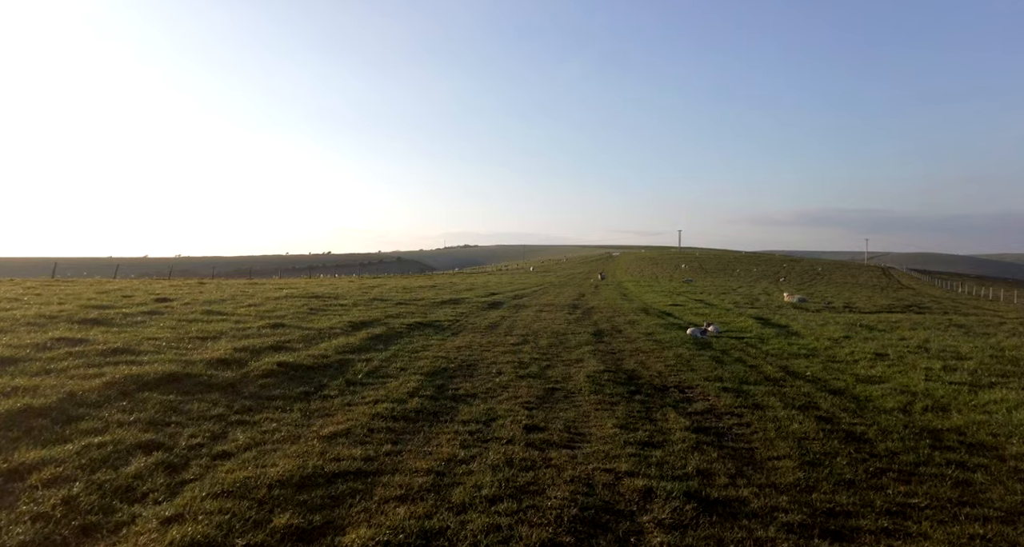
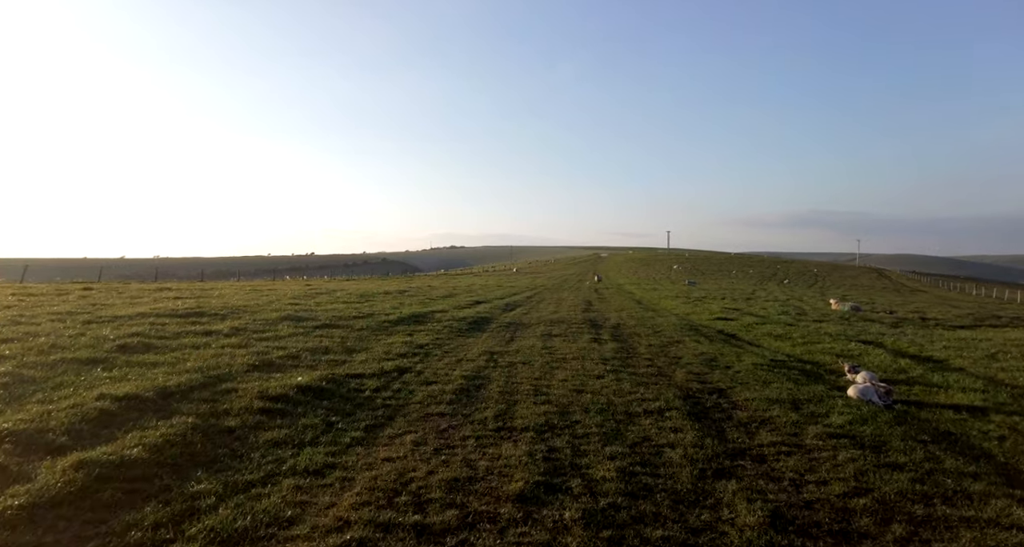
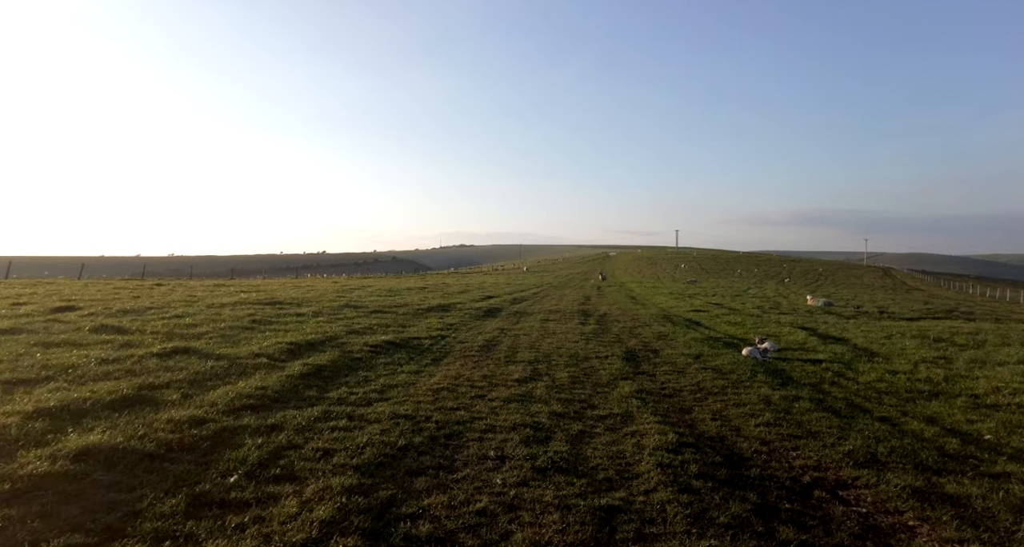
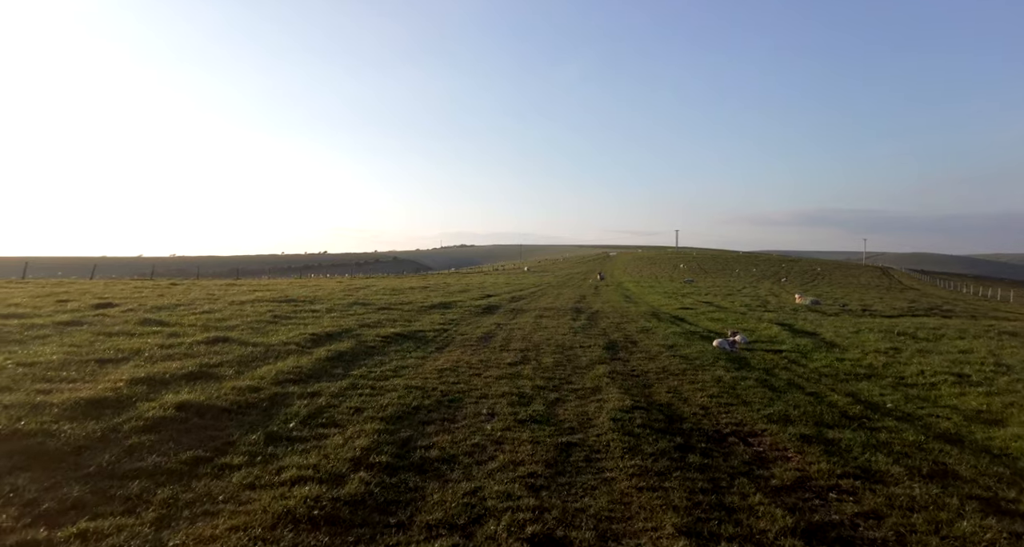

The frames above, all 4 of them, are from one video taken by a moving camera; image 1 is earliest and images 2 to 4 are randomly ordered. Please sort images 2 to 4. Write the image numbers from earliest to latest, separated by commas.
4, 3, 2
